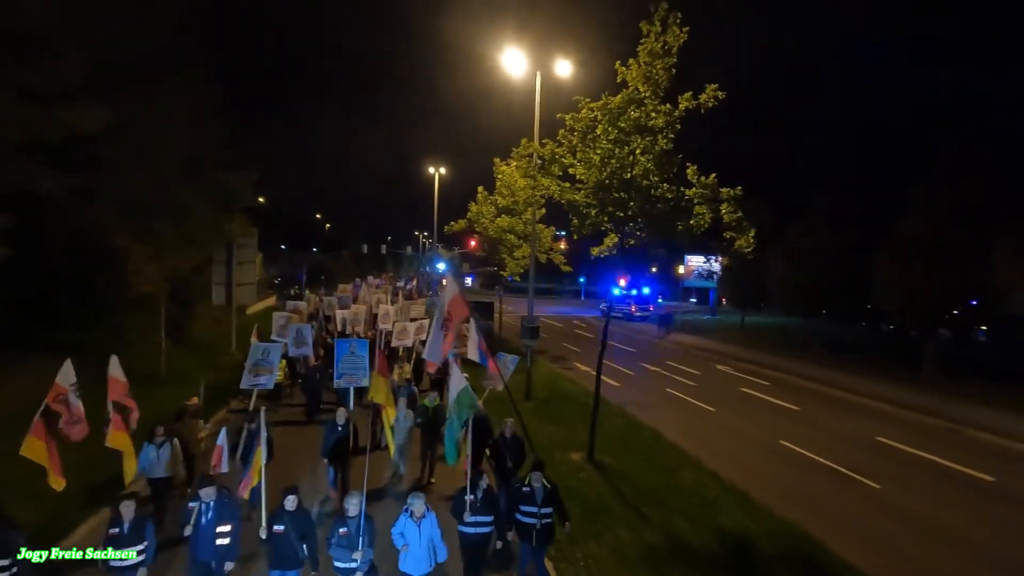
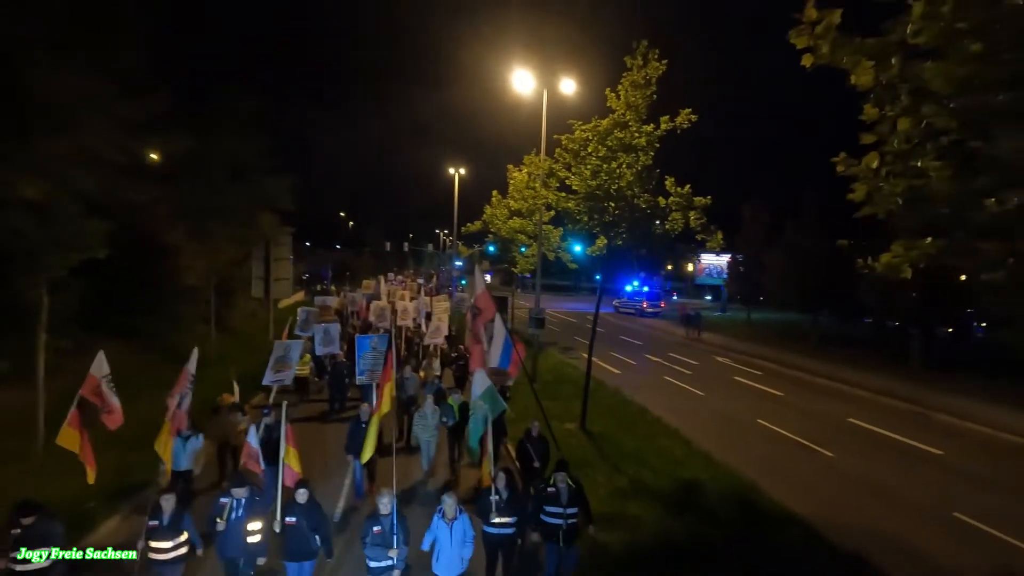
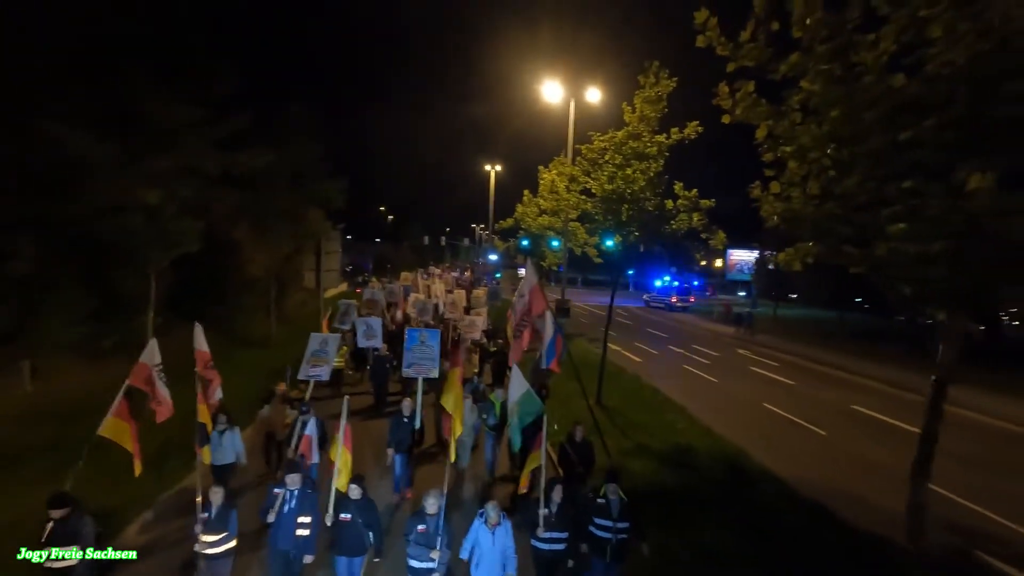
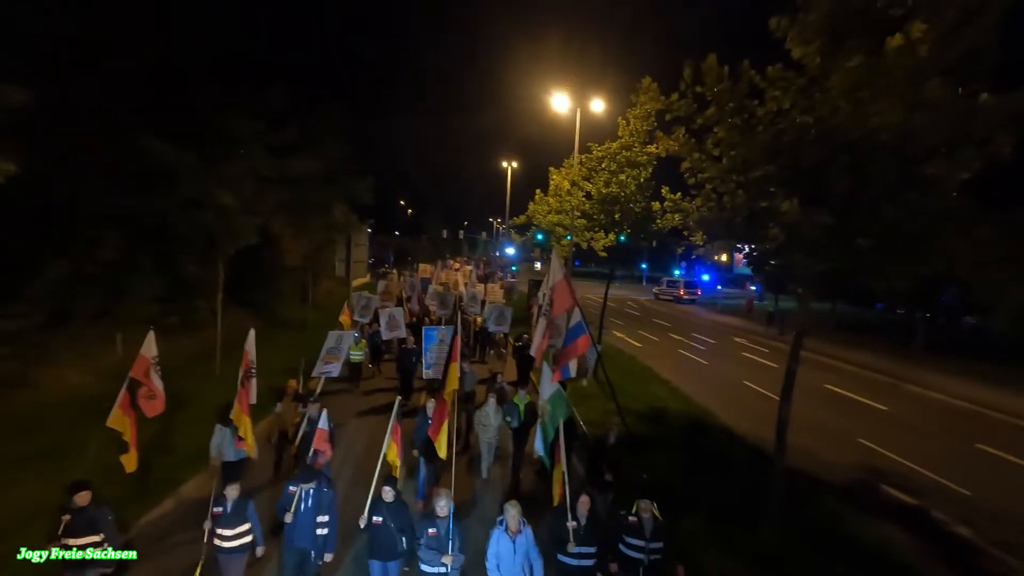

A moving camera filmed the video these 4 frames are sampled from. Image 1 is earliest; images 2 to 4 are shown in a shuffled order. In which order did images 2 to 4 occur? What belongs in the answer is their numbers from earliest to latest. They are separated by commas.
2, 3, 4
